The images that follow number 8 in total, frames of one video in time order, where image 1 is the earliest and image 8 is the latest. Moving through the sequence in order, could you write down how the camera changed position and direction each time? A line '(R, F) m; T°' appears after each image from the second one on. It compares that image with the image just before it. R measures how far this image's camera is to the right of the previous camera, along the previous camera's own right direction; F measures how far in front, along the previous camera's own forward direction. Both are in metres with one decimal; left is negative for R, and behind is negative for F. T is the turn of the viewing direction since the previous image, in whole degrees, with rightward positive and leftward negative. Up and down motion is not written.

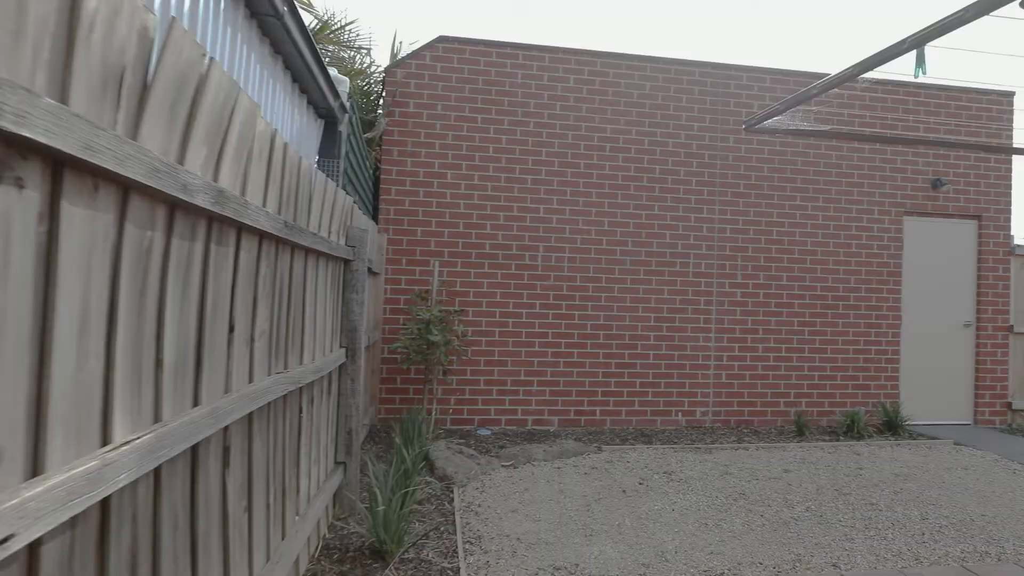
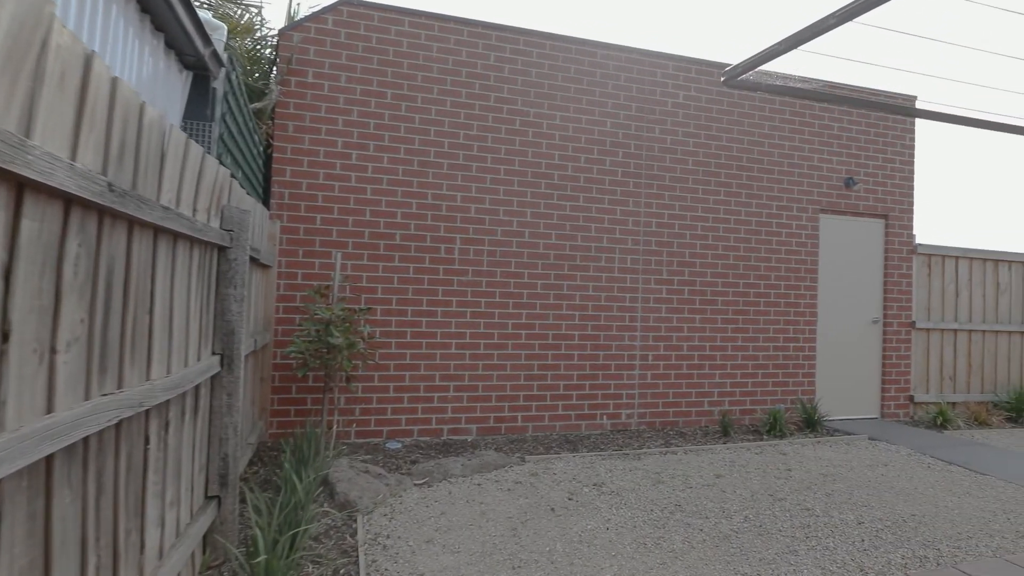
(0.0, +0.6) m; +9°
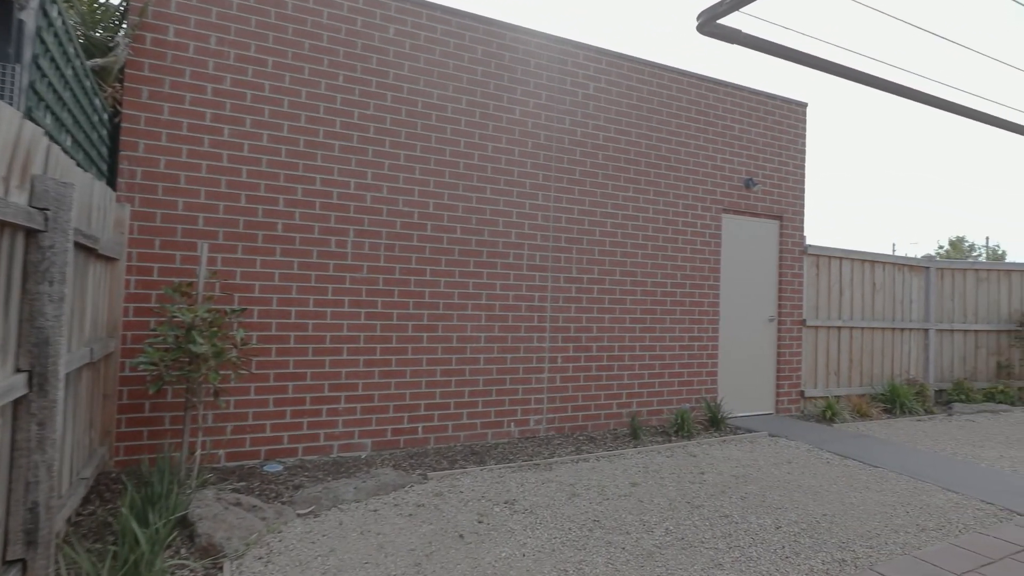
(0.0, +0.5) m; +10°
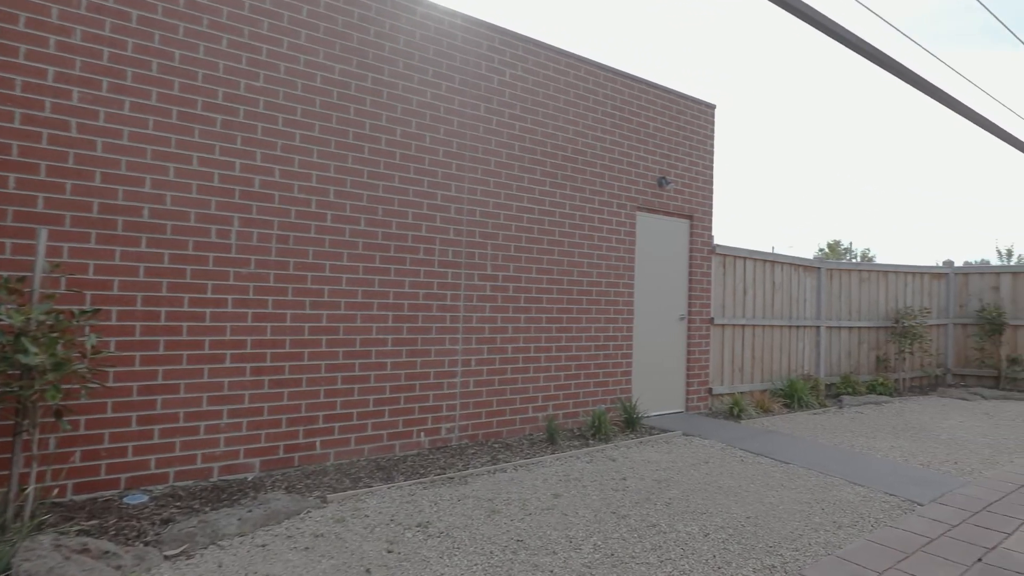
(-0.1, +0.4) m; +9°
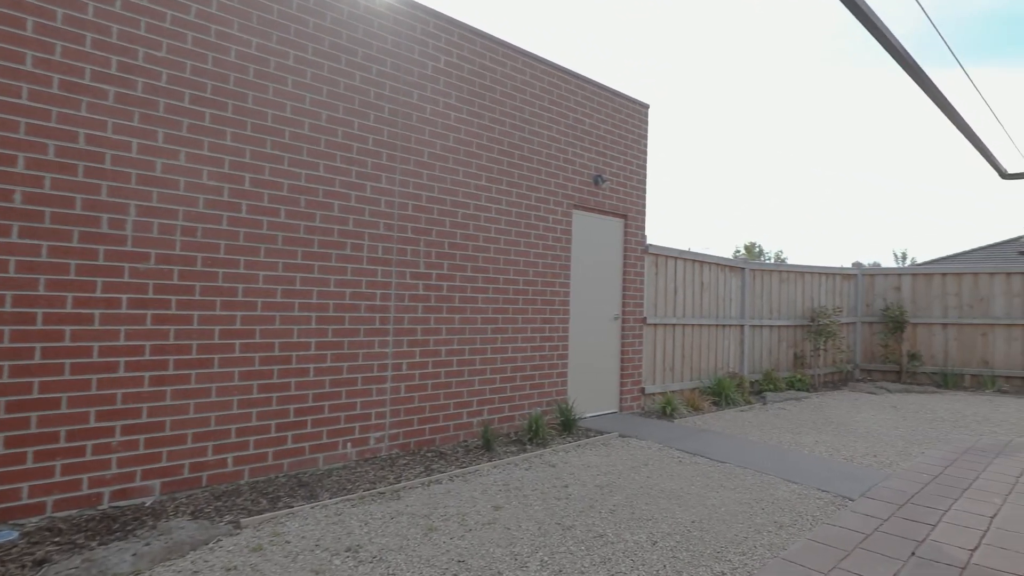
(-0.1, +0.3) m; +7°
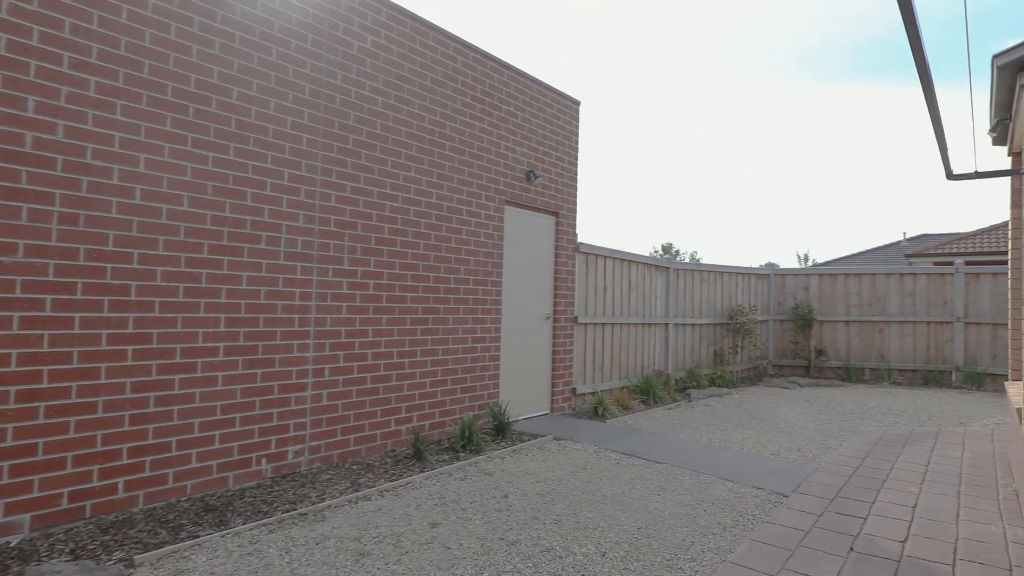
(-0.1, +0.3) m; +8°
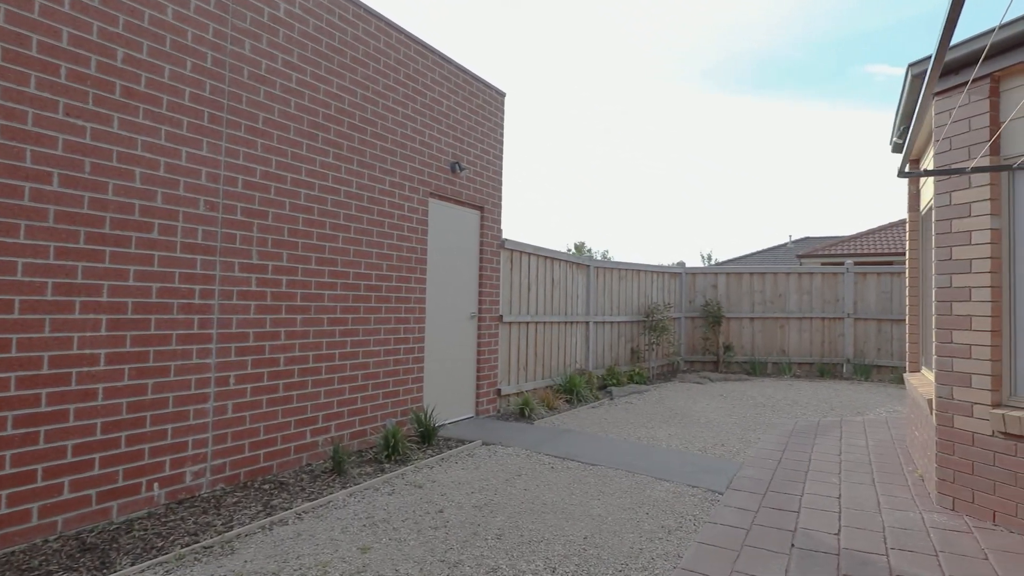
(-0.2, +0.3) m; +9°
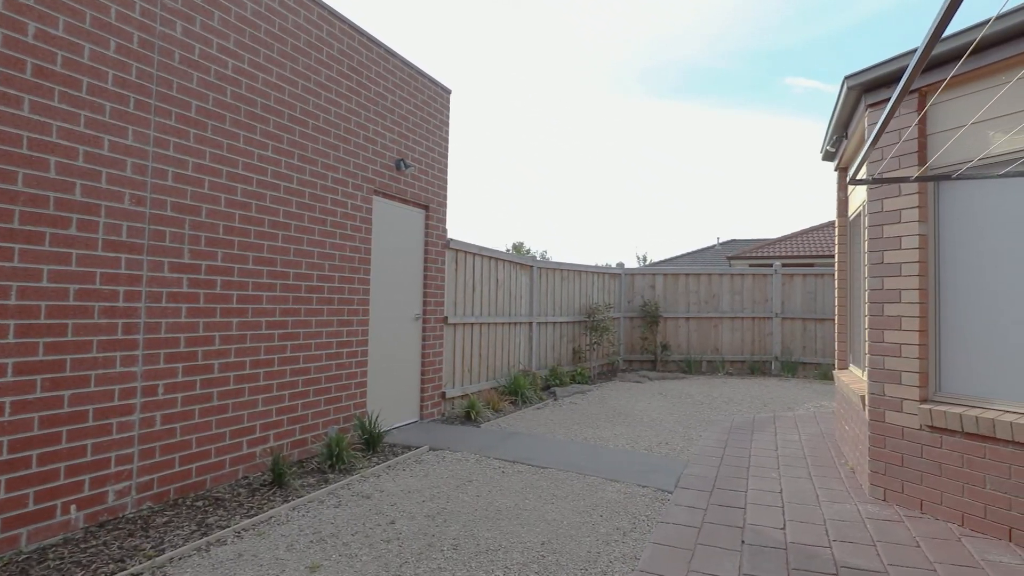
(-0.1, +0.1) m; +6°
